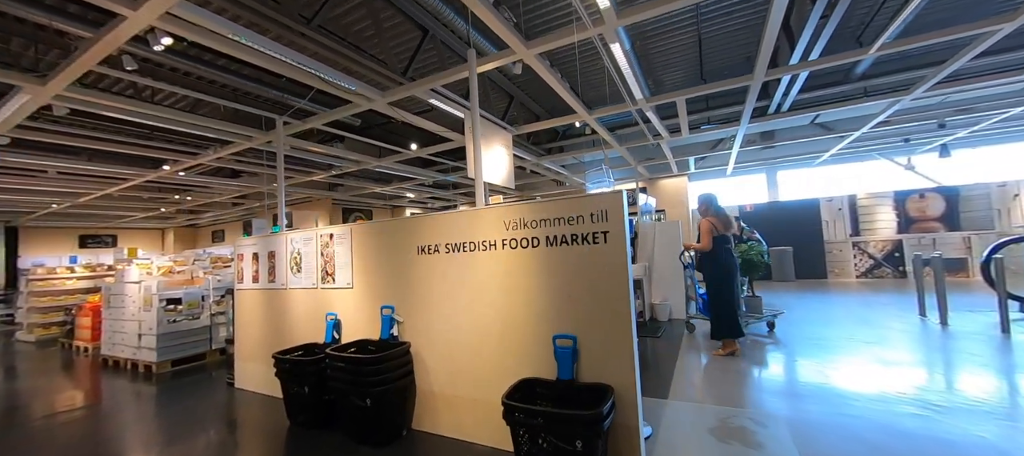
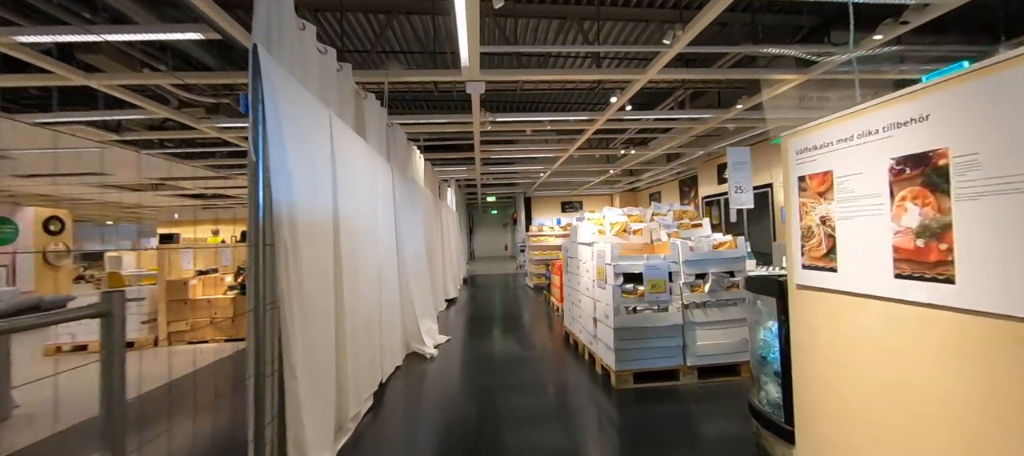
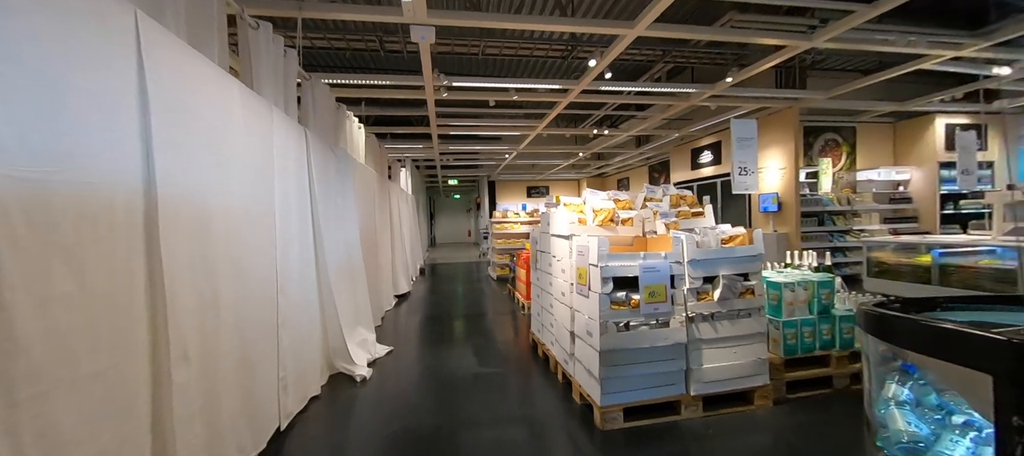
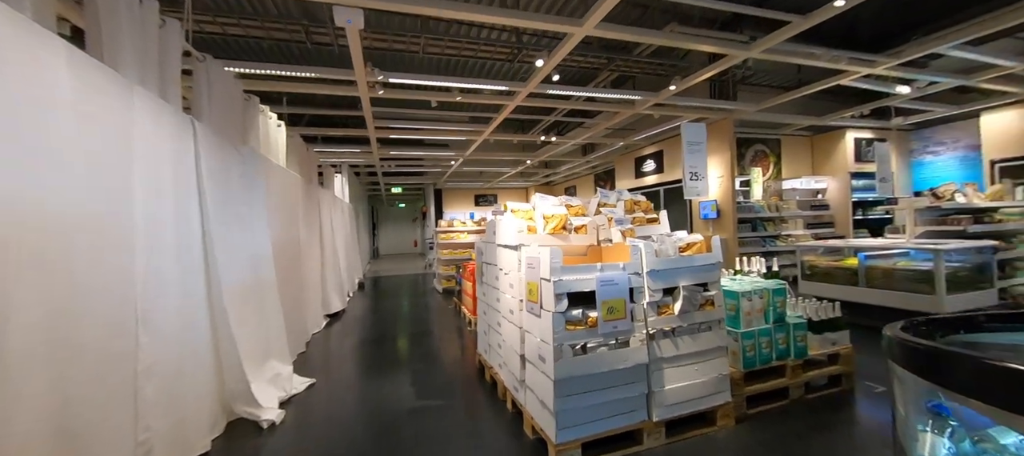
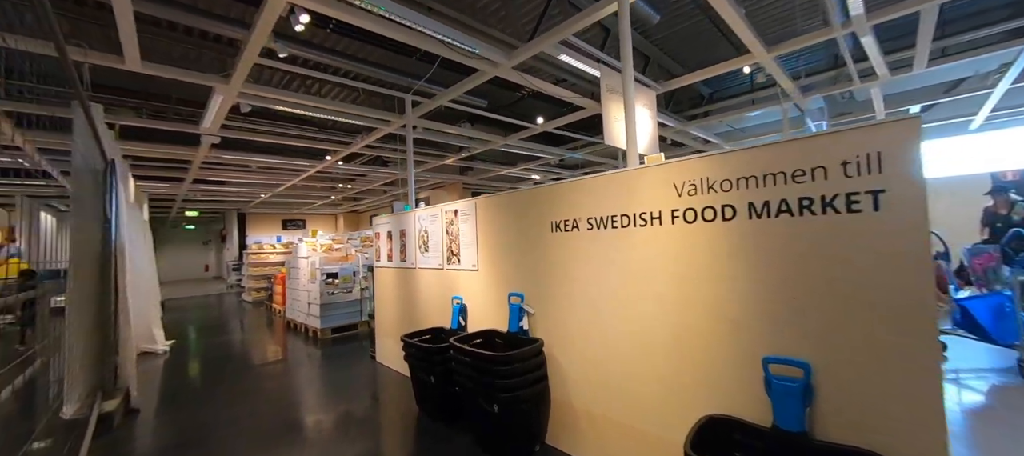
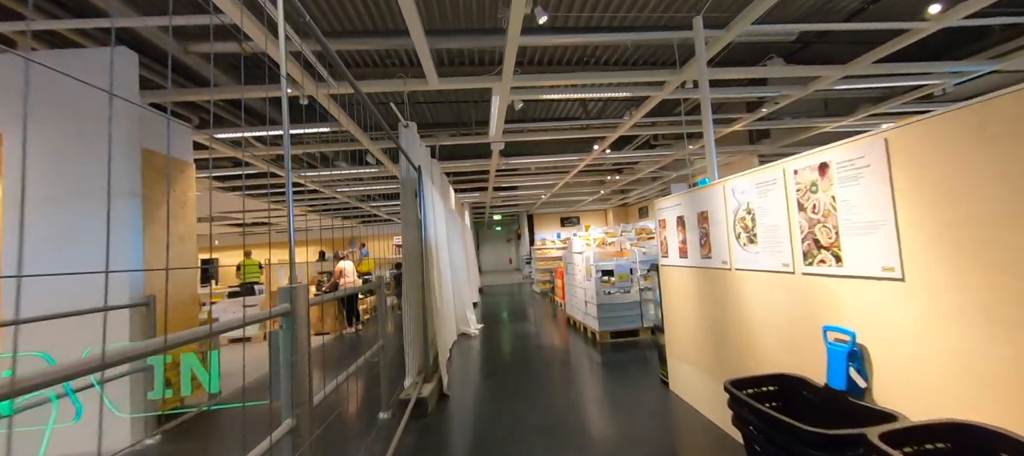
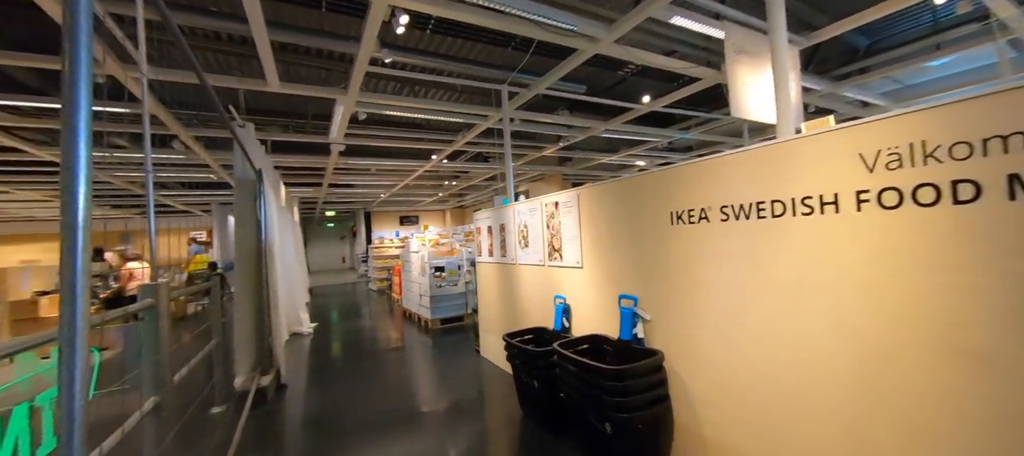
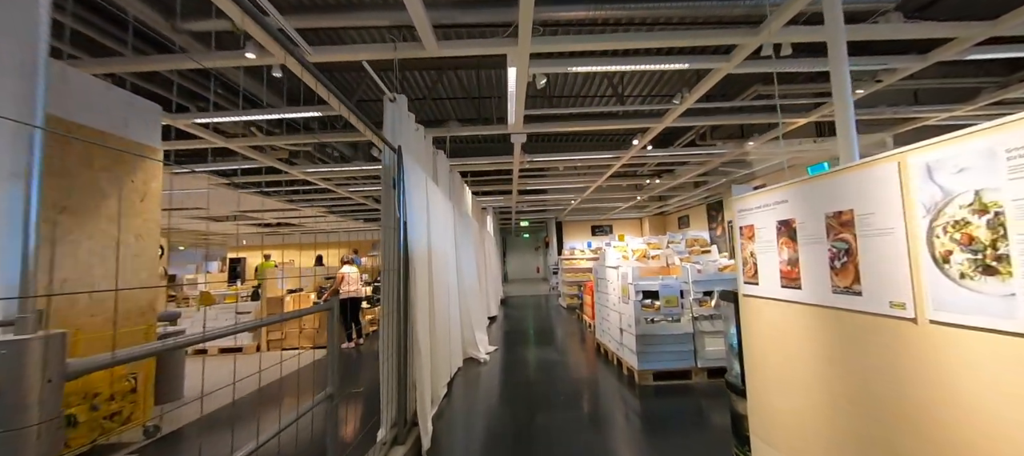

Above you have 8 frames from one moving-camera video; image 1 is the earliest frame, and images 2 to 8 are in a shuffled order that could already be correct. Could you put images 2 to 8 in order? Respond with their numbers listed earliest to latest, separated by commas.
5, 7, 6, 8, 2, 3, 4
